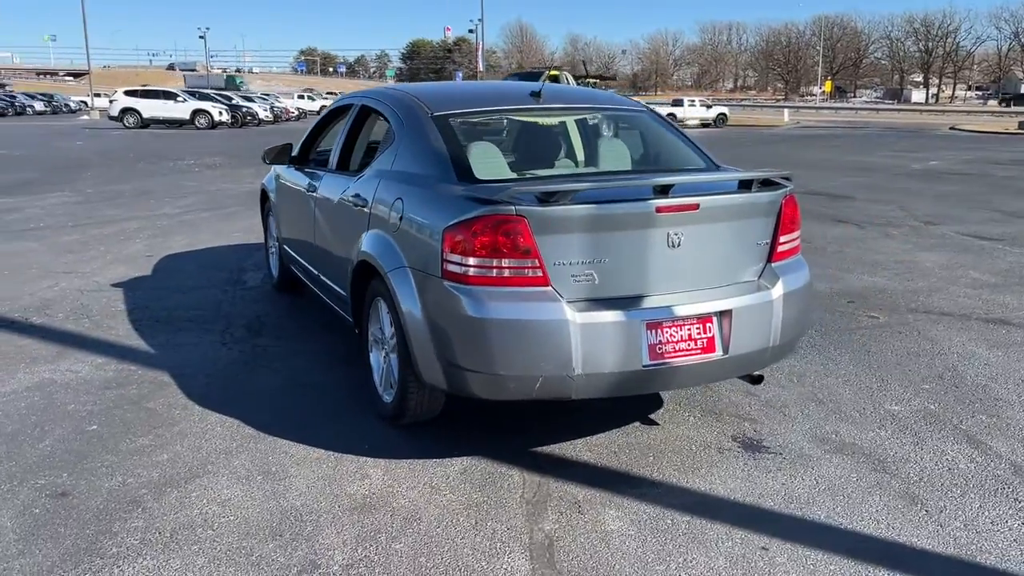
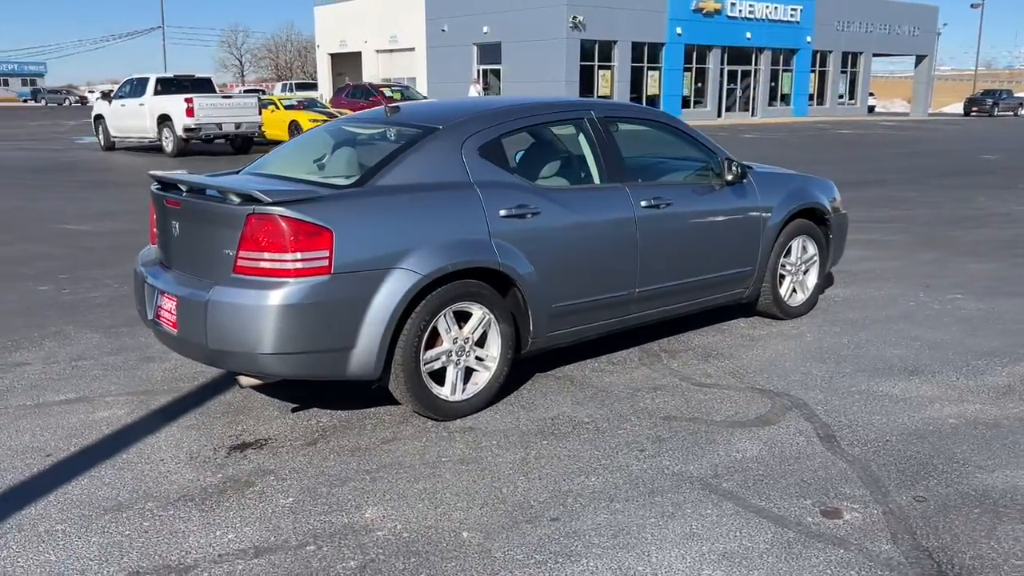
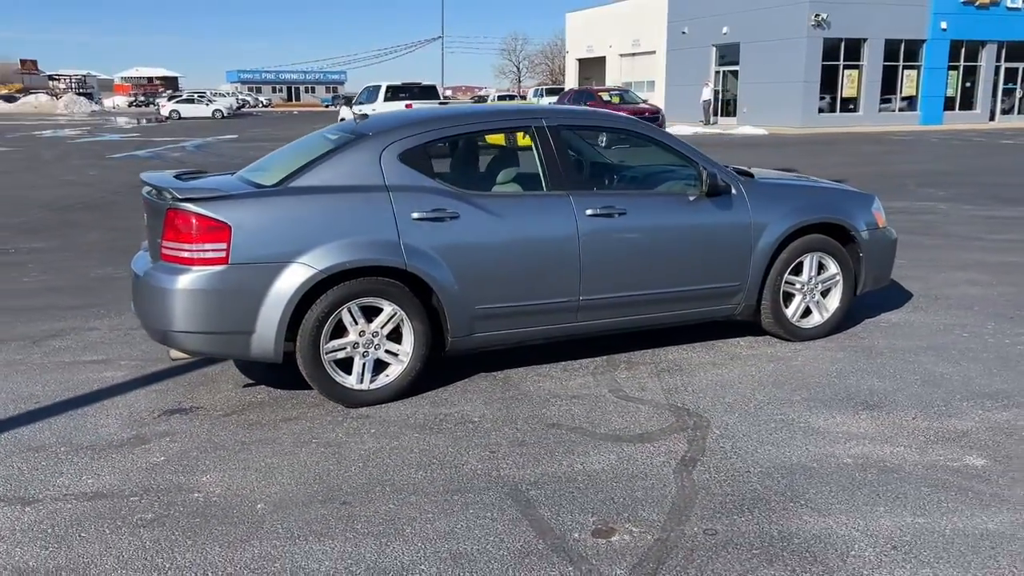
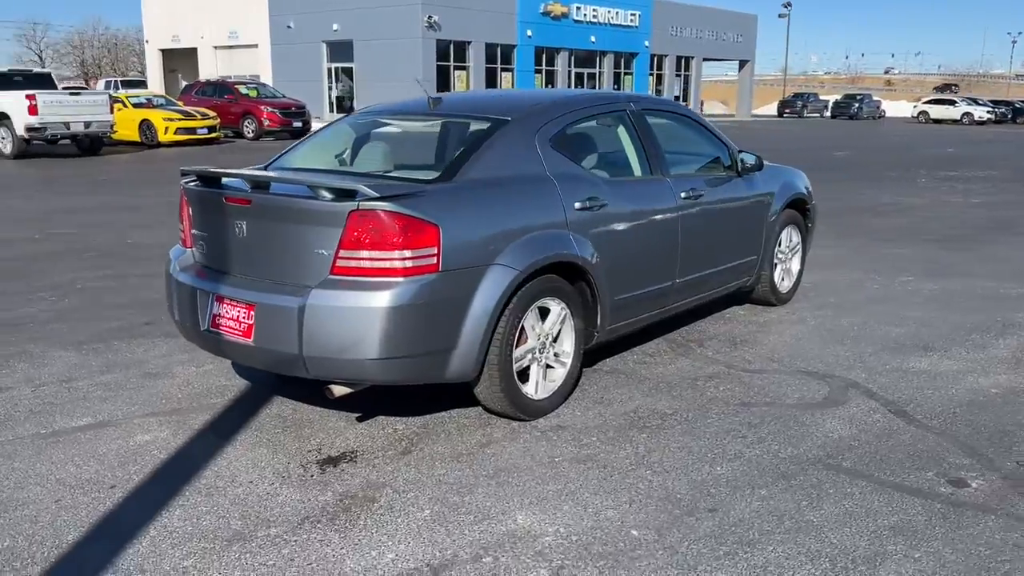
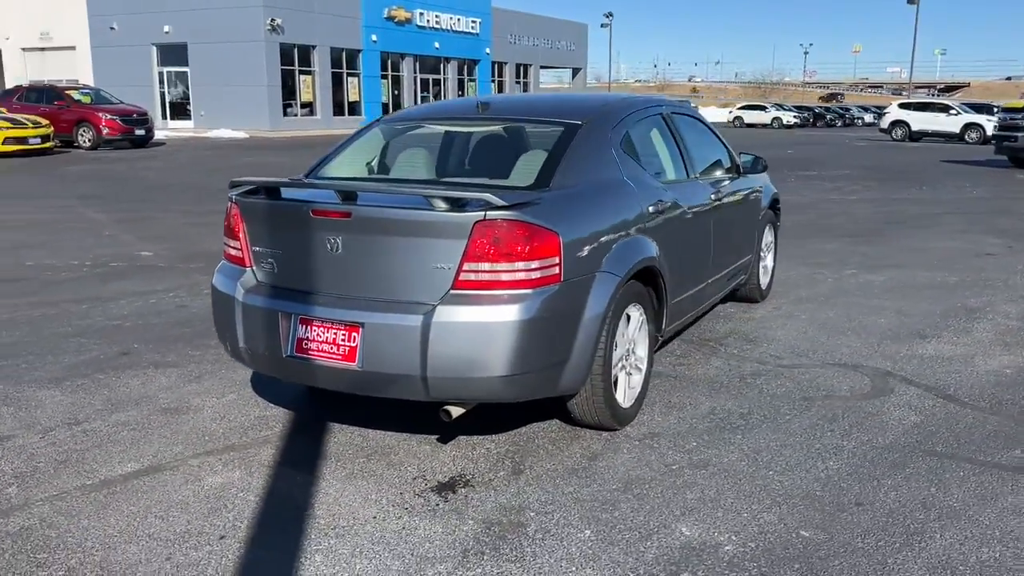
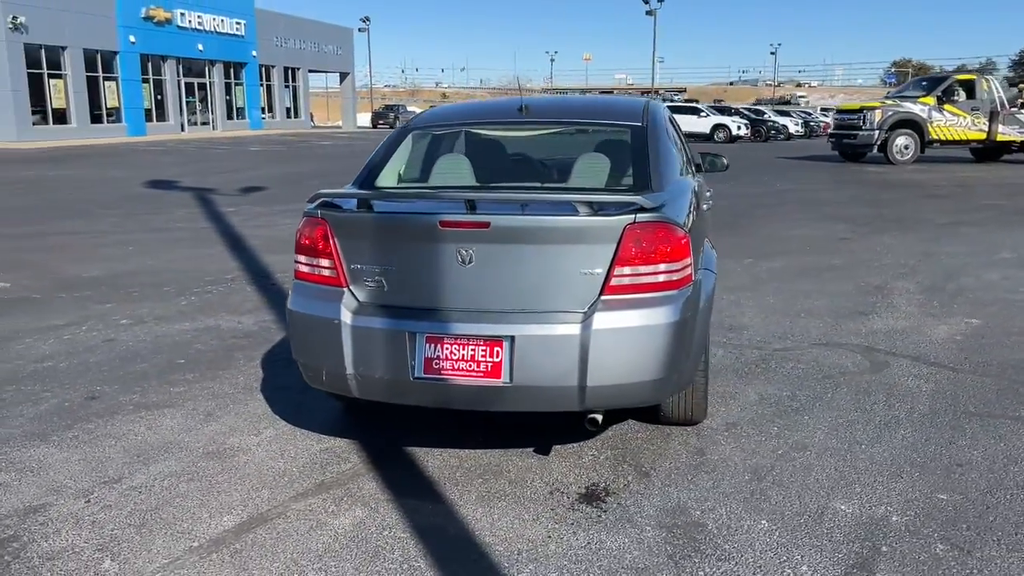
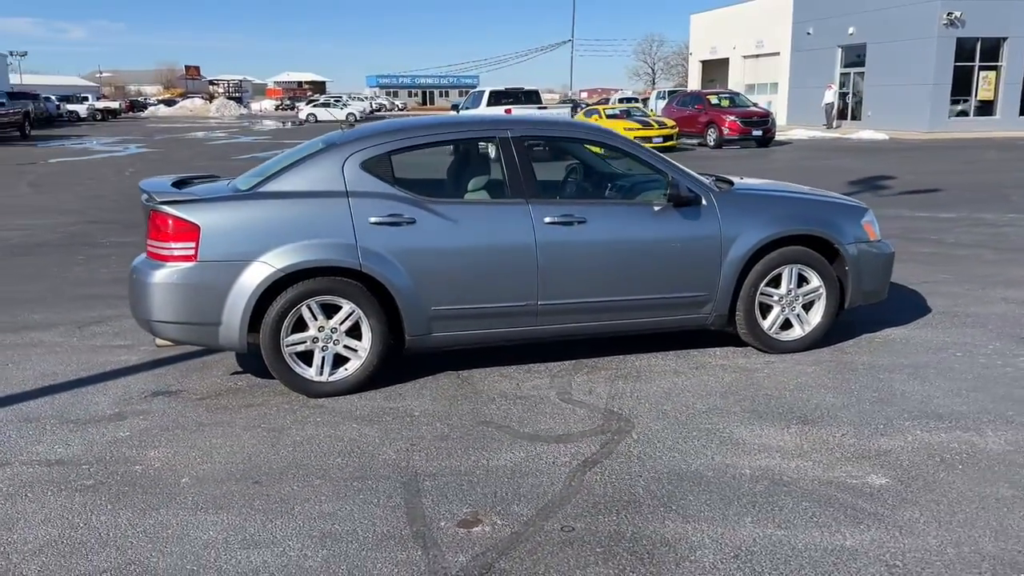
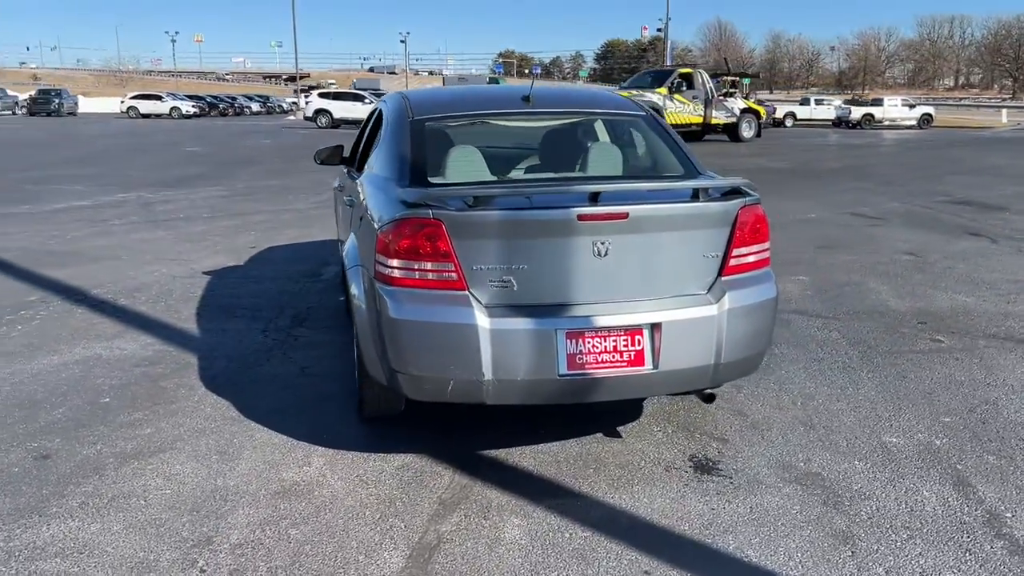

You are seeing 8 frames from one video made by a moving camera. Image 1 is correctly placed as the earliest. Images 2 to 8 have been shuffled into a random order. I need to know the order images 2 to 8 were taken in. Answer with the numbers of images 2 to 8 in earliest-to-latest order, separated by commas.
8, 6, 5, 4, 2, 3, 7
